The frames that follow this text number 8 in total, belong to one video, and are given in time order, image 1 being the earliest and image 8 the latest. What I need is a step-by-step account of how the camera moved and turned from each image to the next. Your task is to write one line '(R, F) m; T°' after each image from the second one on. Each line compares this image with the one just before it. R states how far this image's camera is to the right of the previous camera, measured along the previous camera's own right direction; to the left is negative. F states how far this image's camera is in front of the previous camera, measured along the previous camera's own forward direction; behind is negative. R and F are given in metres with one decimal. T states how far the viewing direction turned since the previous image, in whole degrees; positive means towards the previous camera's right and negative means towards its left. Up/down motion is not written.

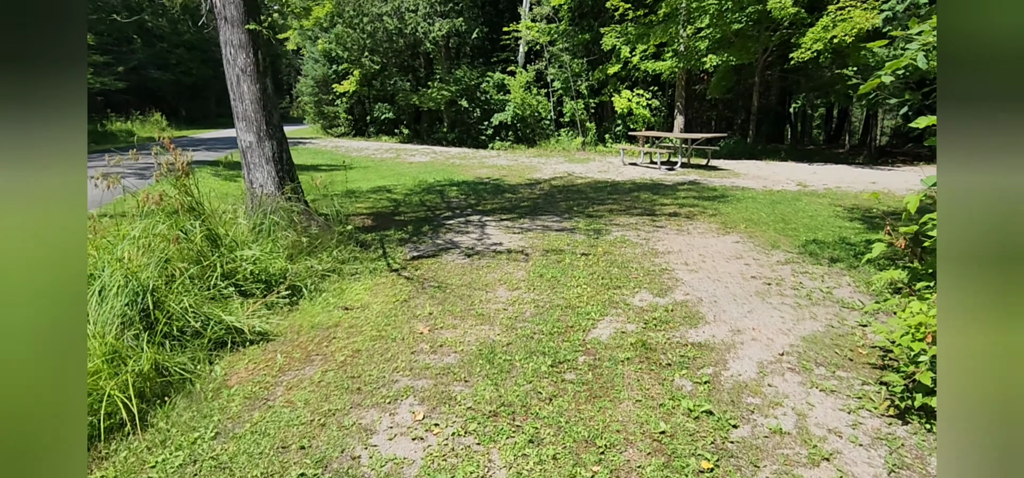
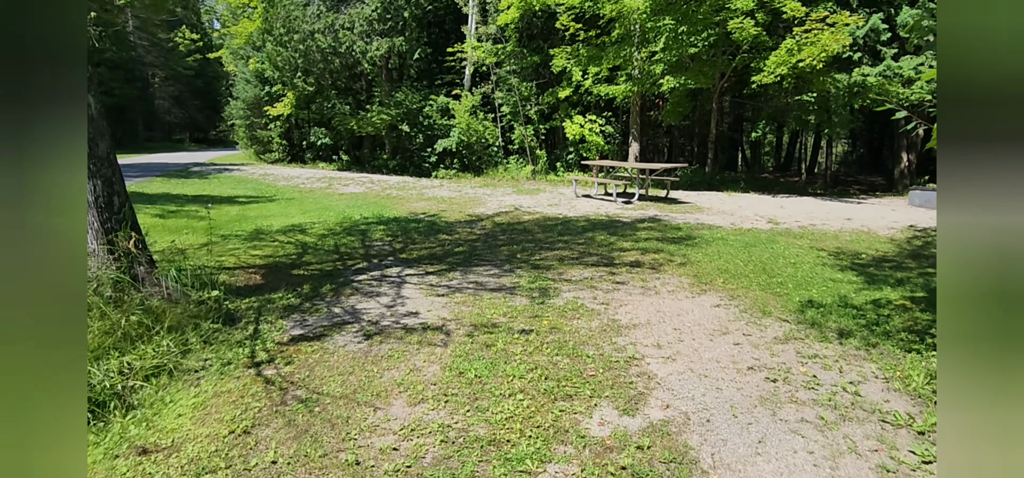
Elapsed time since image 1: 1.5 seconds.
(+0.2, +1.2) m; +4°
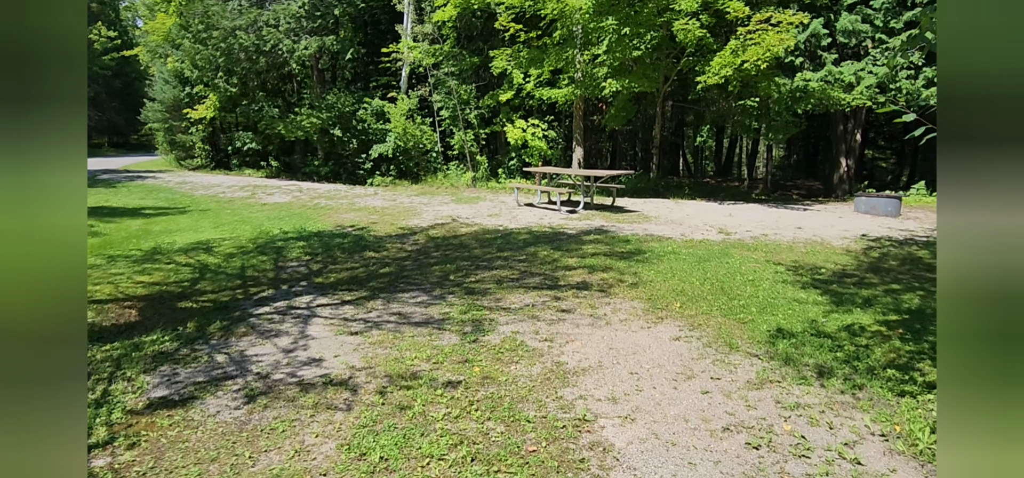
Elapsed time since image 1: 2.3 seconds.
(+0.1, +0.7) m; +5°
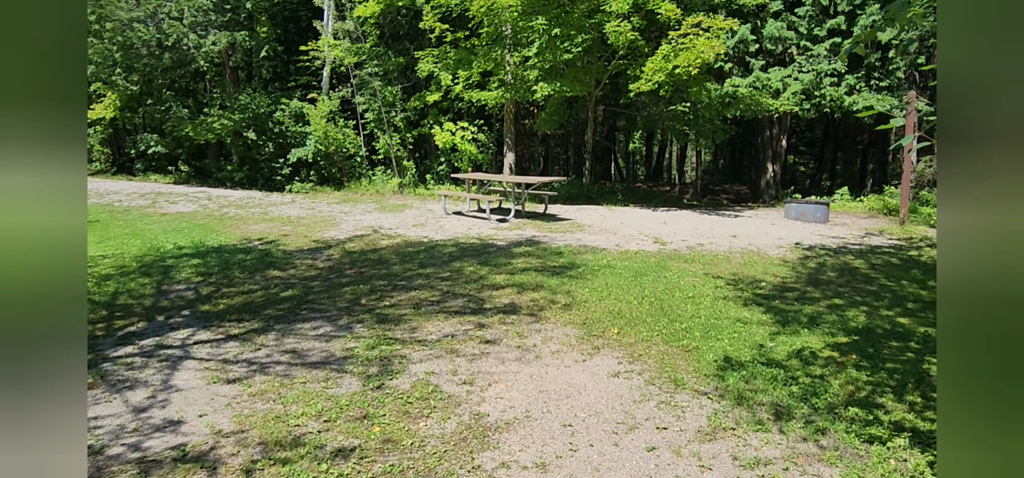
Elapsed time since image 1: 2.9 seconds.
(+0.1, +0.6) m; +6°
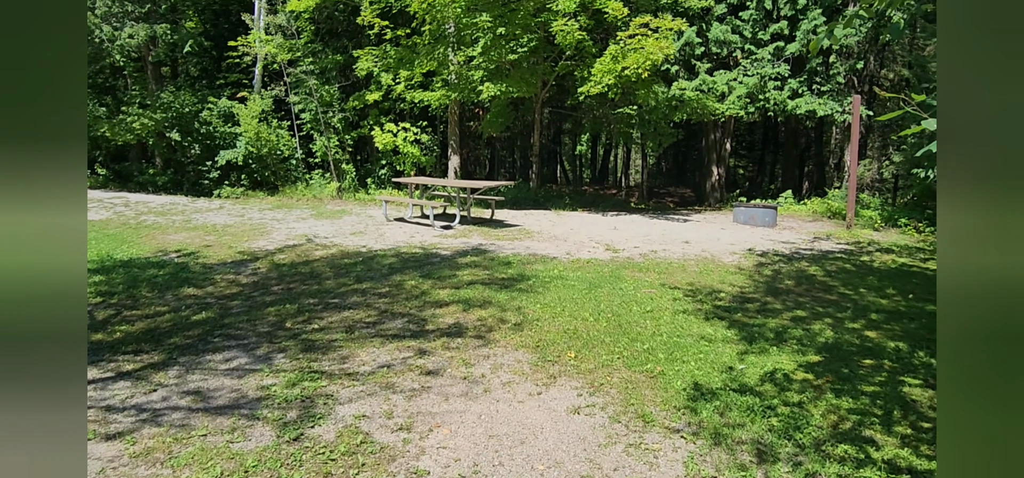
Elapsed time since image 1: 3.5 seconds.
(0.0, +0.4) m; +5°
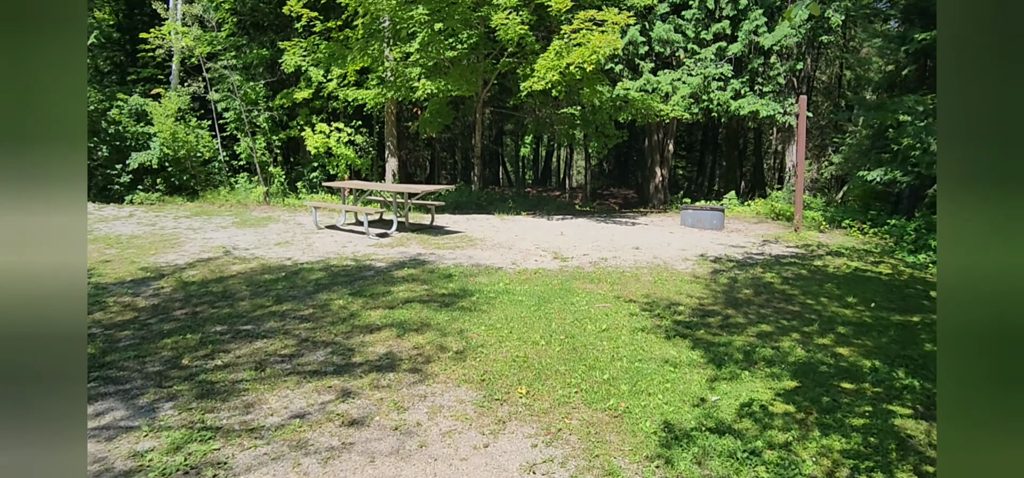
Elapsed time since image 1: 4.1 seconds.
(0.0, +0.5) m; +5°
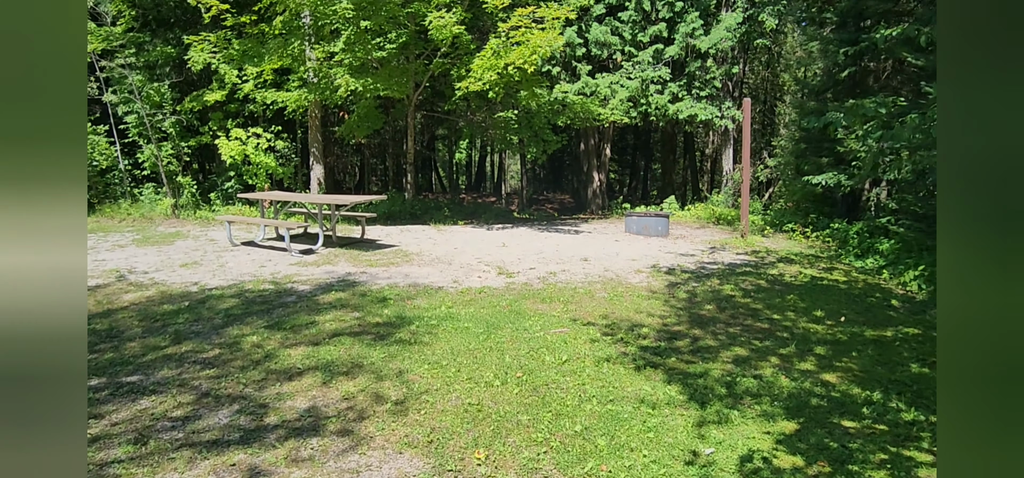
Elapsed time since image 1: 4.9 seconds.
(-0.1, +0.6) m; +6°
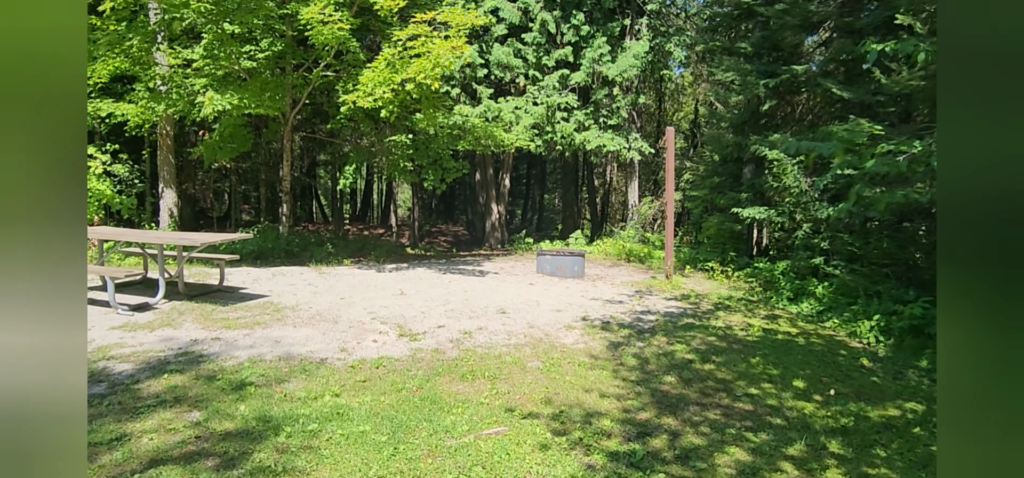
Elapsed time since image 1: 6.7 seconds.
(-0.2, +1.2) m; +10°
